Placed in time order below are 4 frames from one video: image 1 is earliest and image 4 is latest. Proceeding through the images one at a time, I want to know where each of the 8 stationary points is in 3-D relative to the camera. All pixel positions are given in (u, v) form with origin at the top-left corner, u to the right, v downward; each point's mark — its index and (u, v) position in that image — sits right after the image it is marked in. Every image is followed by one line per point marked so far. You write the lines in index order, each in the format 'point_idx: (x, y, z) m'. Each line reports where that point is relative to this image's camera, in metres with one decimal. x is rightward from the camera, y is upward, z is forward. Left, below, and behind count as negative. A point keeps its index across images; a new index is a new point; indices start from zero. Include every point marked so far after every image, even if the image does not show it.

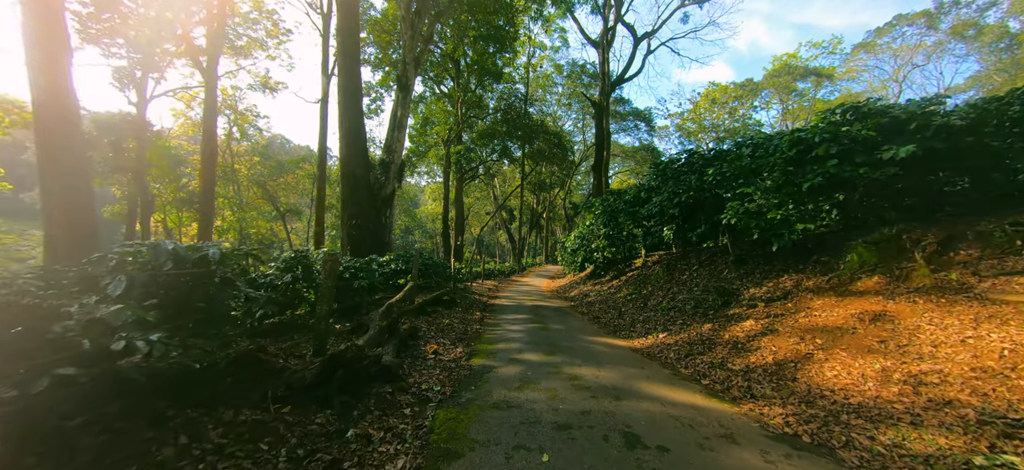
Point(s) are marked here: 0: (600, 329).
0: (+1.7, -1.8, +7.4) m
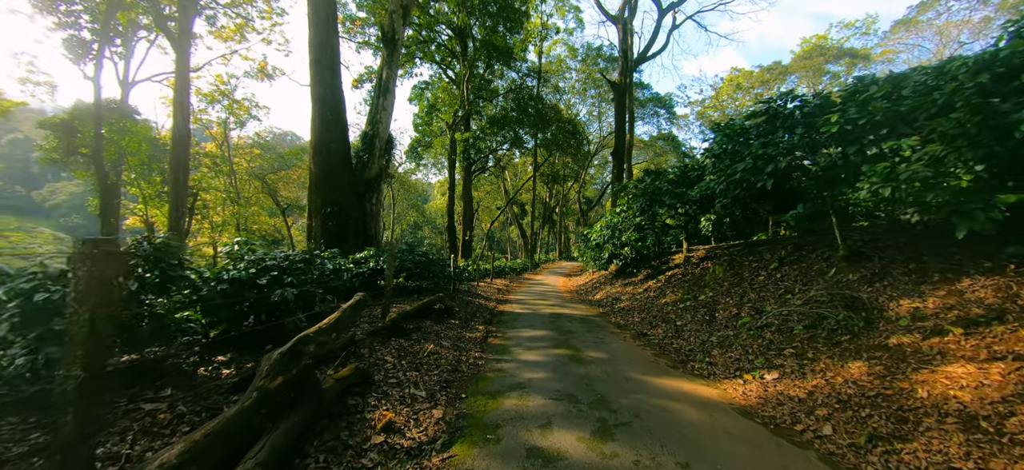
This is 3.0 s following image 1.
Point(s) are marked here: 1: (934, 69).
0: (+1.9, -1.6, +5.0) m
1: (+5.0, +2.0, +4.5) m
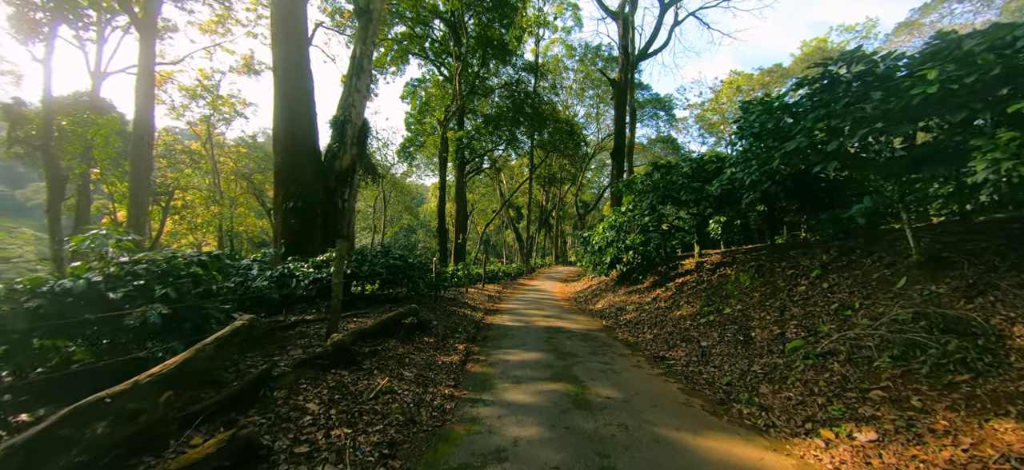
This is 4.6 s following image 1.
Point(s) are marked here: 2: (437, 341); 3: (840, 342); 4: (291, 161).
0: (+1.7, -1.6, +3.8) m
1: (+4.9, +2.0, +3.3) m
2: (-1.1, -1.6, +5.6) m
3: (+3.5, -1.1, +4.0) m
4: (-4.8, +1.6, +8.3) m
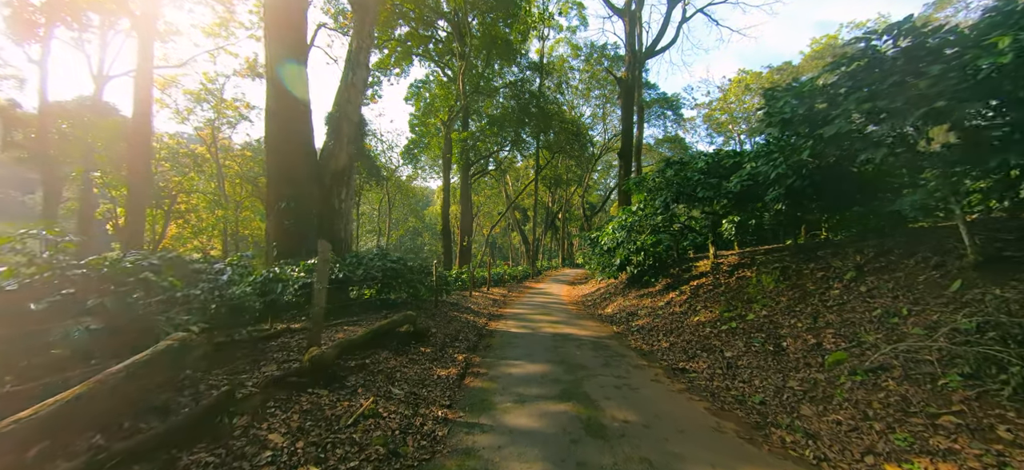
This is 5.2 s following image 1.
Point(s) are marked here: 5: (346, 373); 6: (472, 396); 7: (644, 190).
0: (+1.7, -1.6, +3.3) m
1: (+4.9, +2.0, +2.8) m
2: (-1.0, -1.6, +5.1) m
3: (+3.5, -1.1, +3.5) m
4: (-4.7, +1.6, +7.9) m
5: (-1.6, -1.3, +3.6) m
6: (-0.4, -1.6, +3.7) m
7: (+3.3, +1.1, +9.6) m
